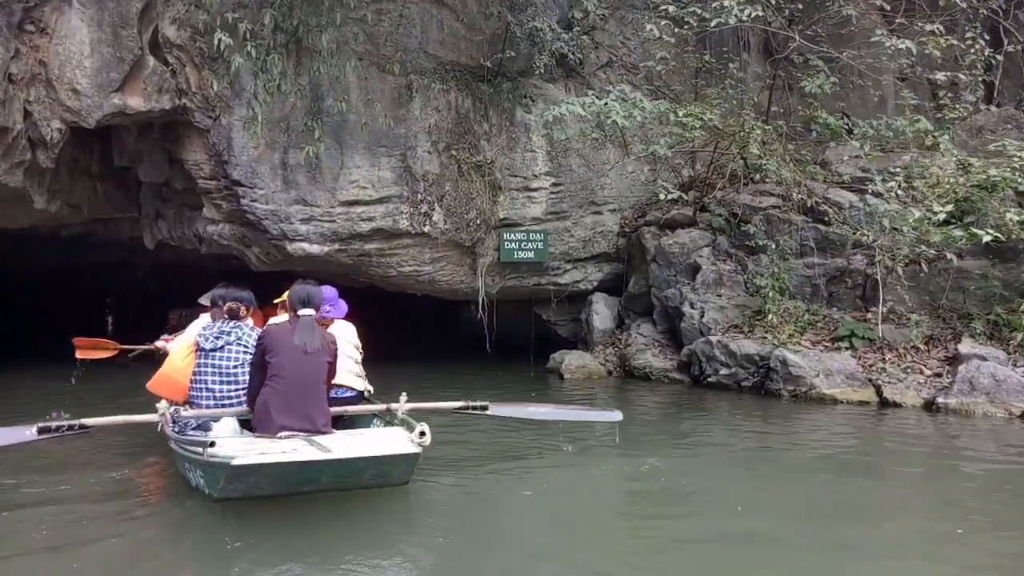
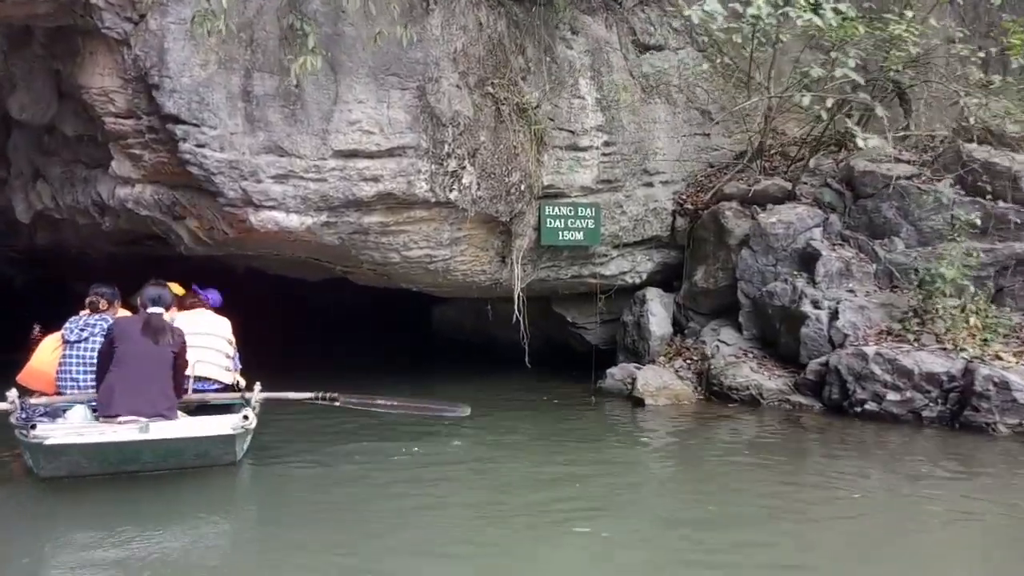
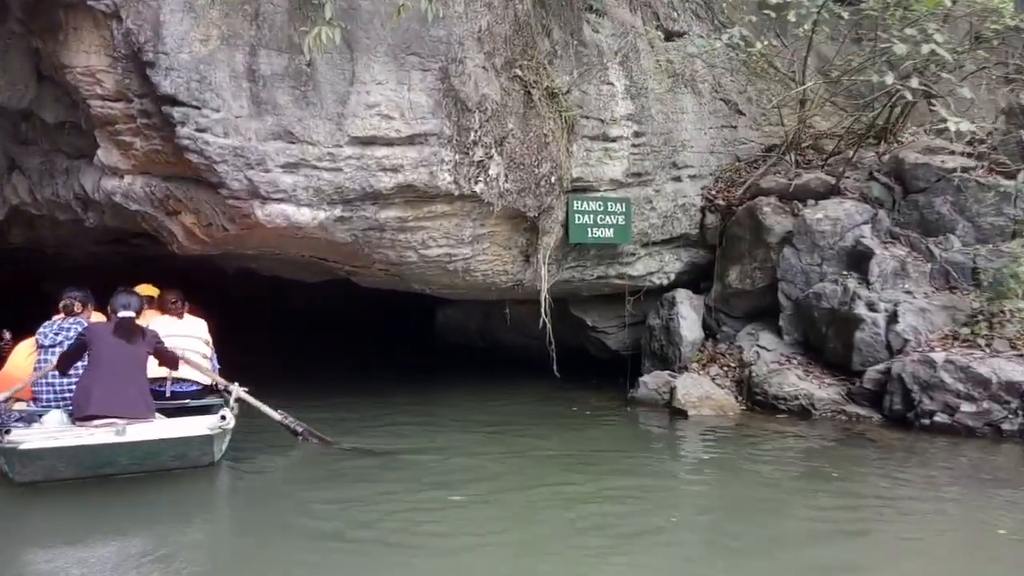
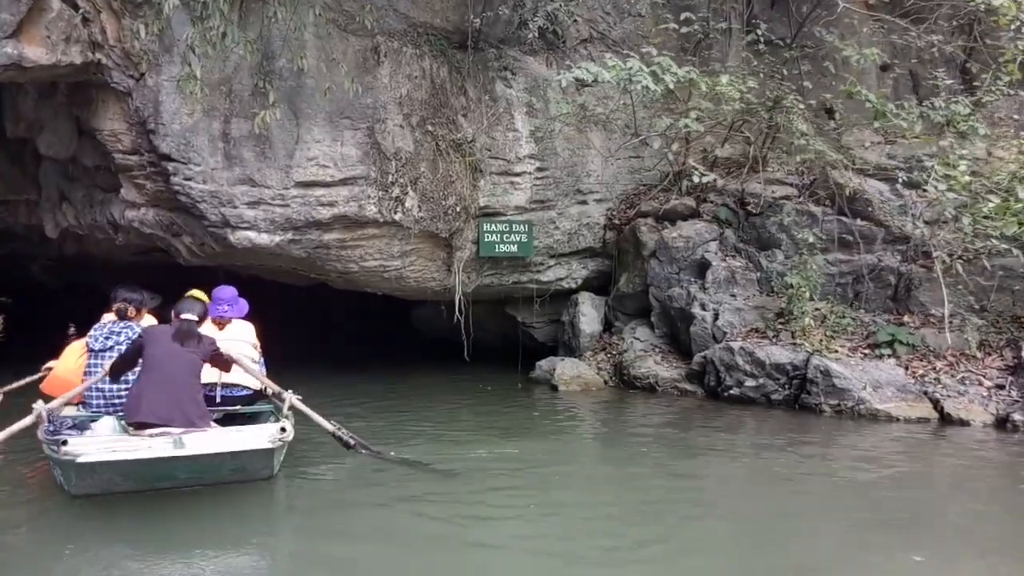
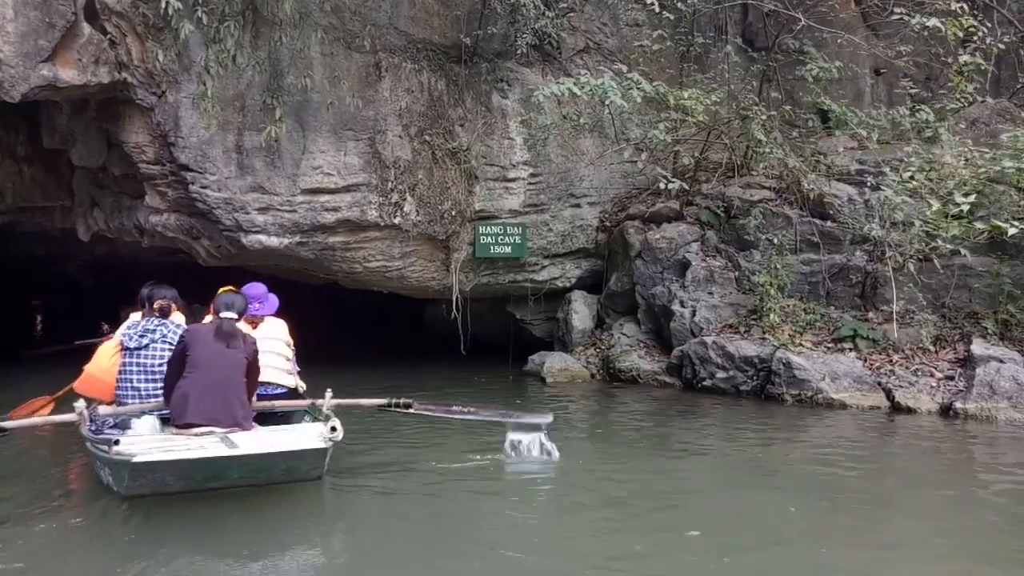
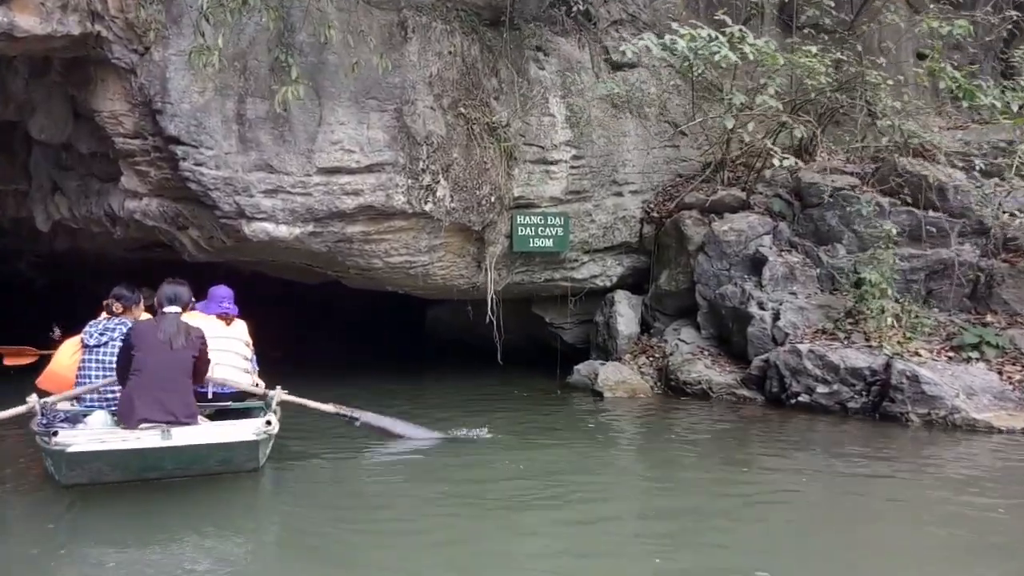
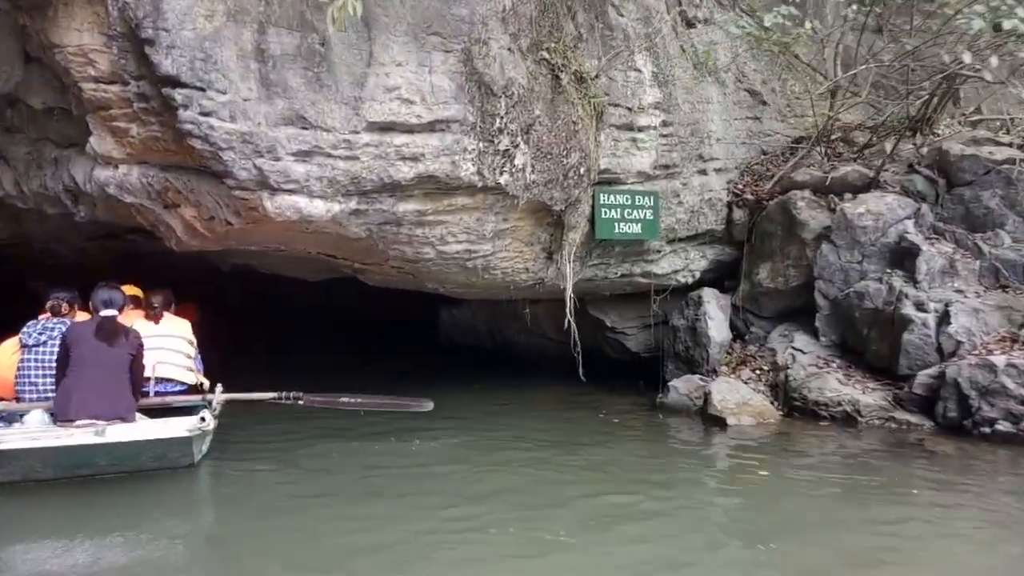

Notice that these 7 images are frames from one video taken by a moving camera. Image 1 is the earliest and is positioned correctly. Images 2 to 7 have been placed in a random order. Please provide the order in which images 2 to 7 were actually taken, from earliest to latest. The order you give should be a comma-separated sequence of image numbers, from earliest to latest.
5, 4, 6, 2, 3, 7
